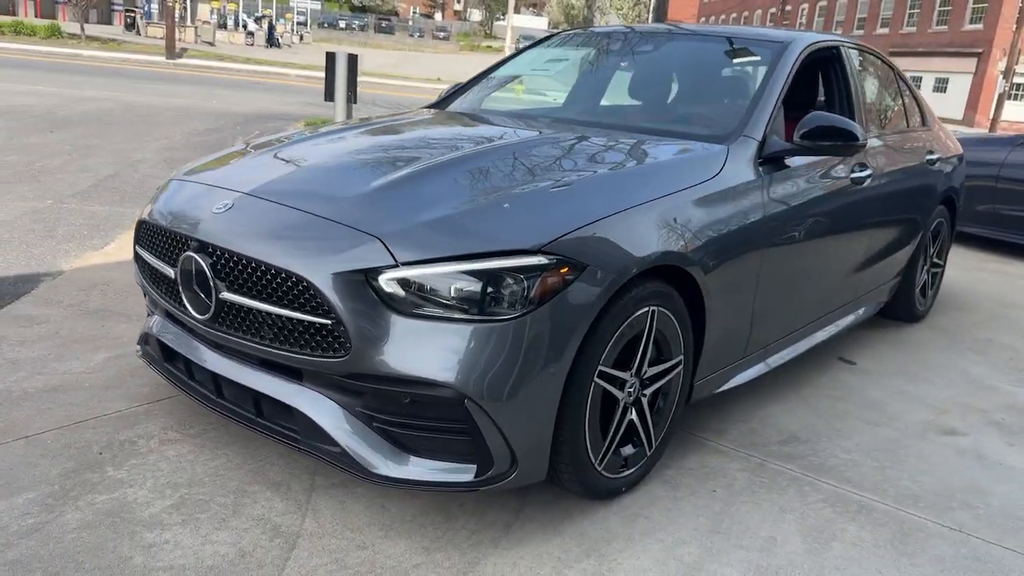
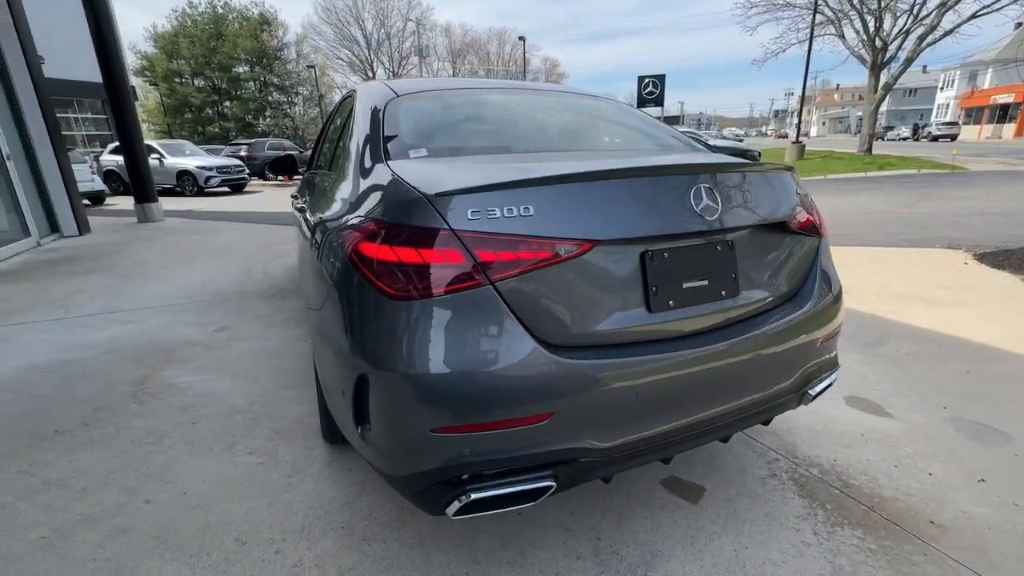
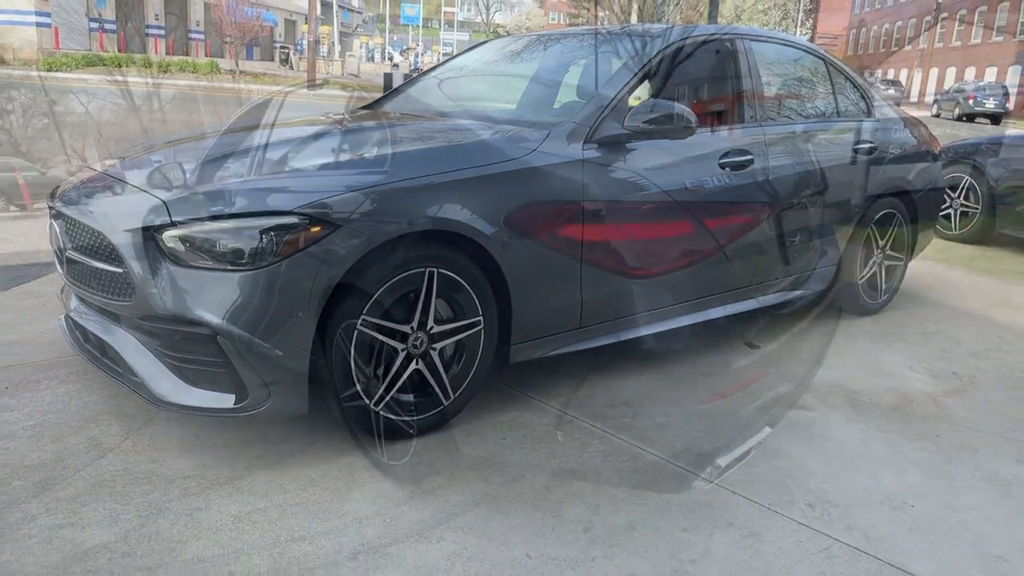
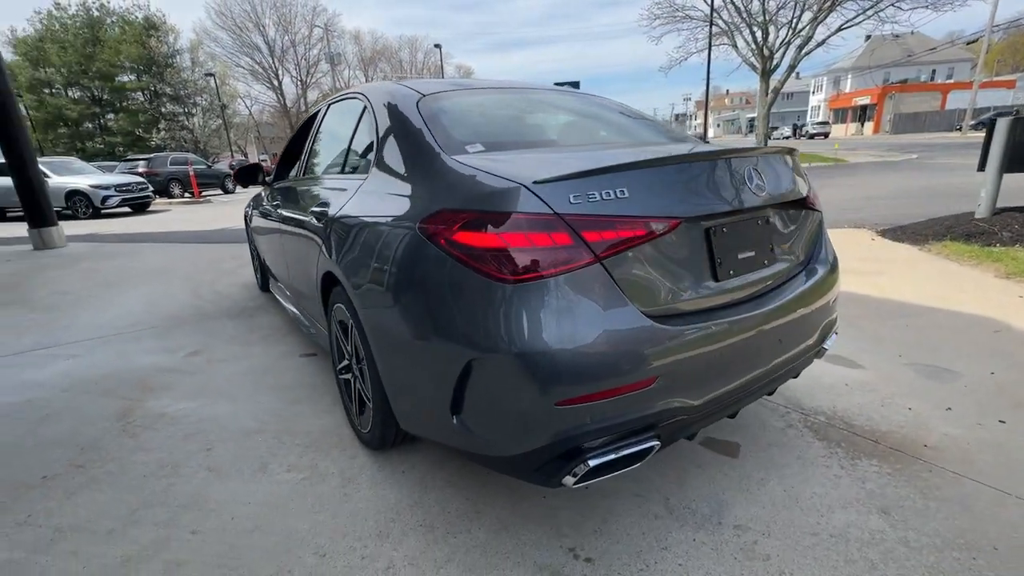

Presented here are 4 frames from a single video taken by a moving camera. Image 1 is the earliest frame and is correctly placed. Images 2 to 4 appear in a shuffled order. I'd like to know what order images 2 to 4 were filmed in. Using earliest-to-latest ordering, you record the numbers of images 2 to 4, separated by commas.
3, 4, 2
